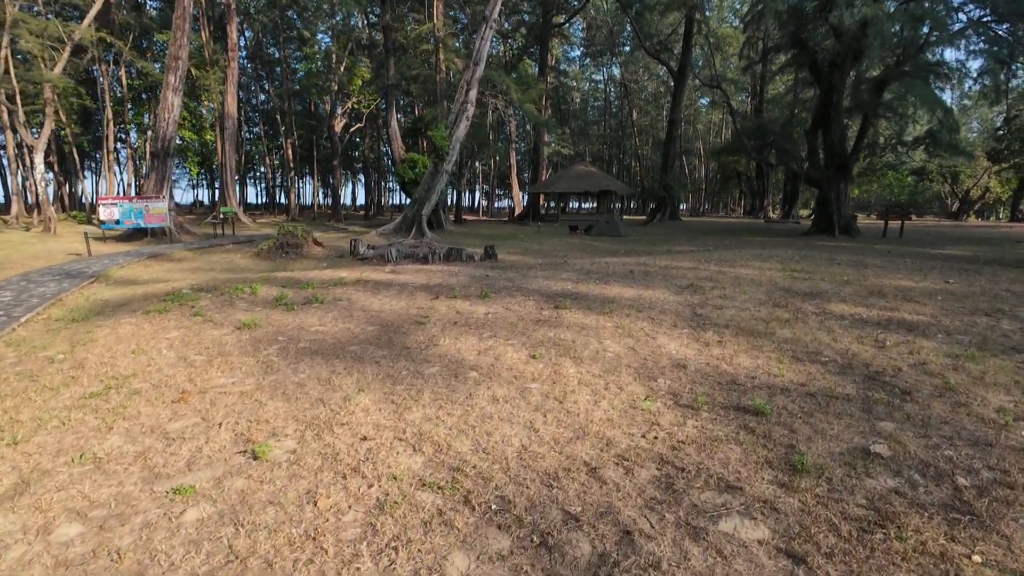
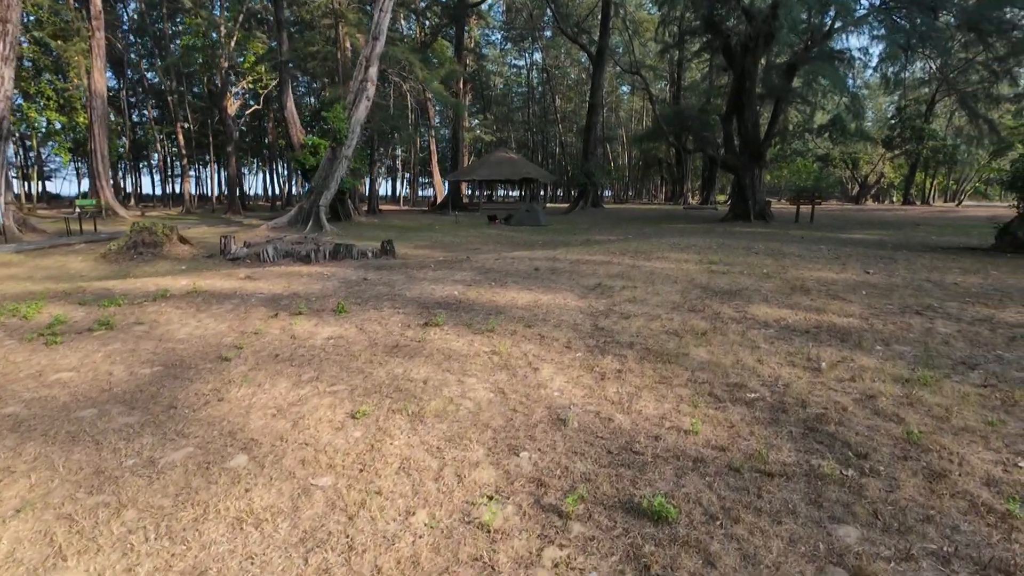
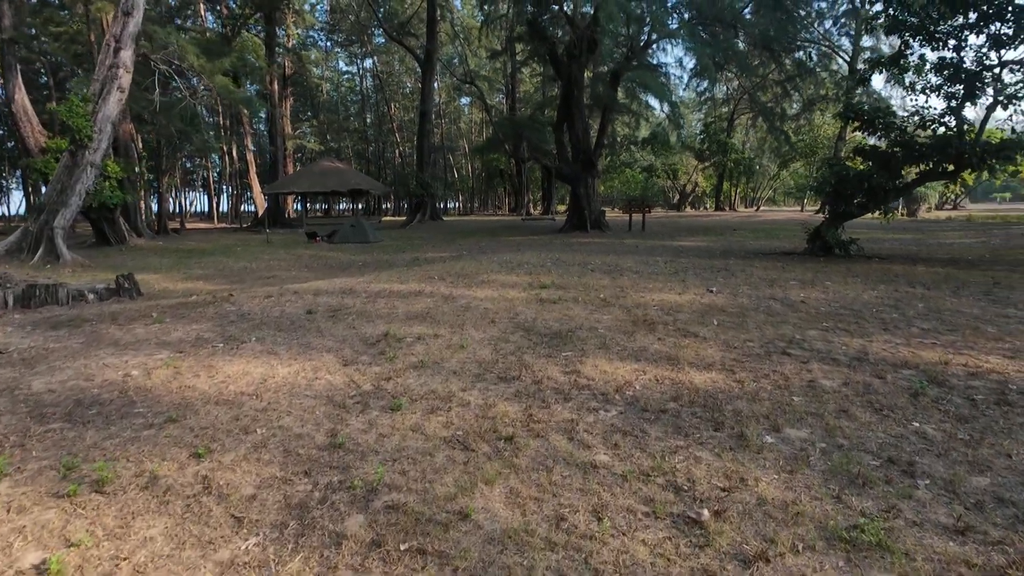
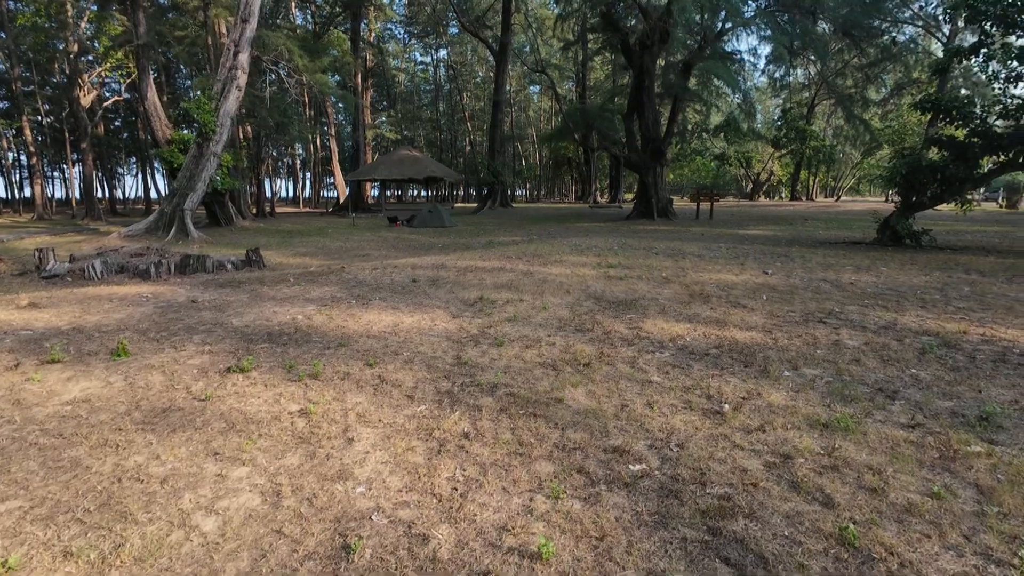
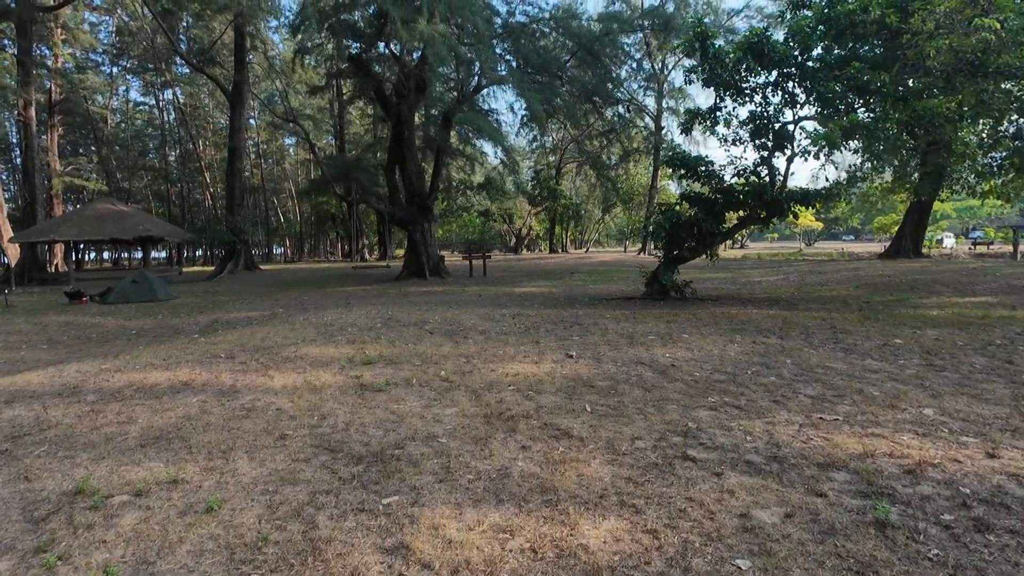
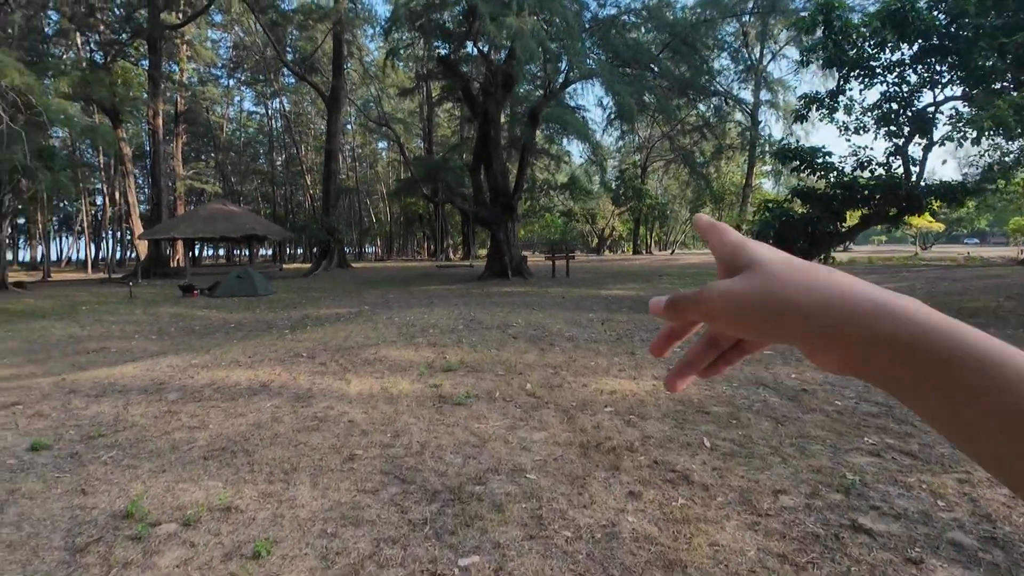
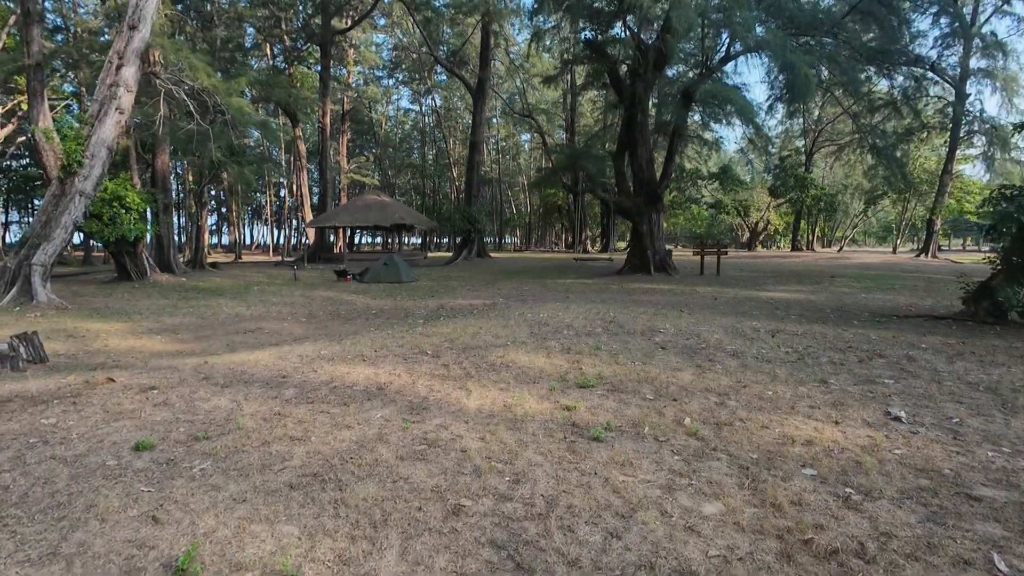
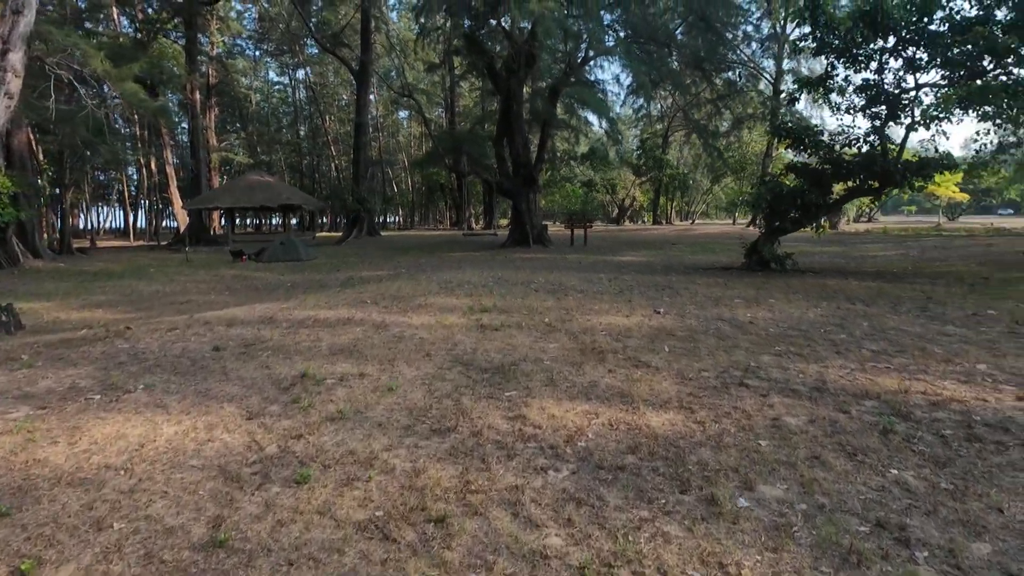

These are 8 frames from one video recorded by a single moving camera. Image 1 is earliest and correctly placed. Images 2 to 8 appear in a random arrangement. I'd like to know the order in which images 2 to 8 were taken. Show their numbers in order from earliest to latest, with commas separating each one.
2, 4, 3, 8, 5, 6, 7
